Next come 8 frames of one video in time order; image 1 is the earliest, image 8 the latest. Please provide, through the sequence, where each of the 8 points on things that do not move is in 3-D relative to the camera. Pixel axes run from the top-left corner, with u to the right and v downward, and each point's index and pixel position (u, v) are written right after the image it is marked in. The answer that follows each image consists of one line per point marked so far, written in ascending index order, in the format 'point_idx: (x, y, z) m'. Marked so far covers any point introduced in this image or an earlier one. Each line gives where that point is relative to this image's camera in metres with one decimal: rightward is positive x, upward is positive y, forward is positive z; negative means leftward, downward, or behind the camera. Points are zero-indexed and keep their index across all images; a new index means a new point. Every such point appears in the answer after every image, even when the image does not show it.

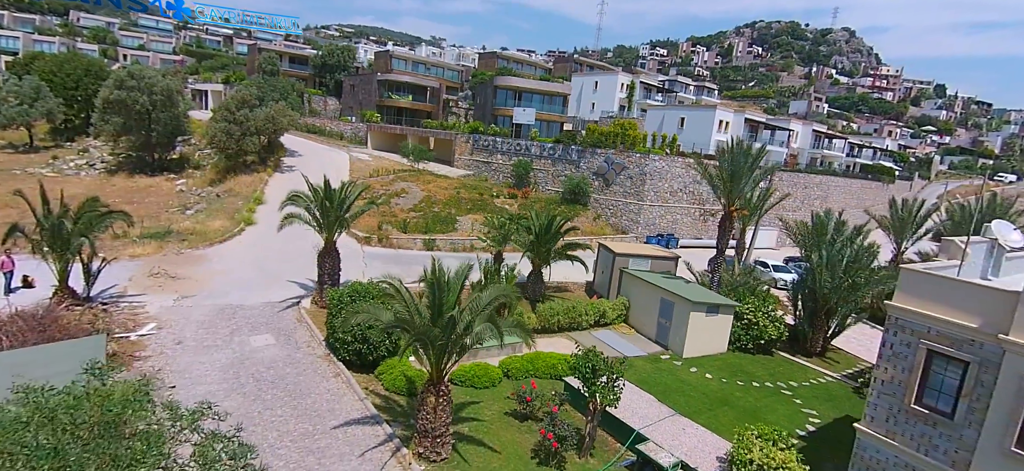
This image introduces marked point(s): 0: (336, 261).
0: (-6.1, -0.9, +17.7) m
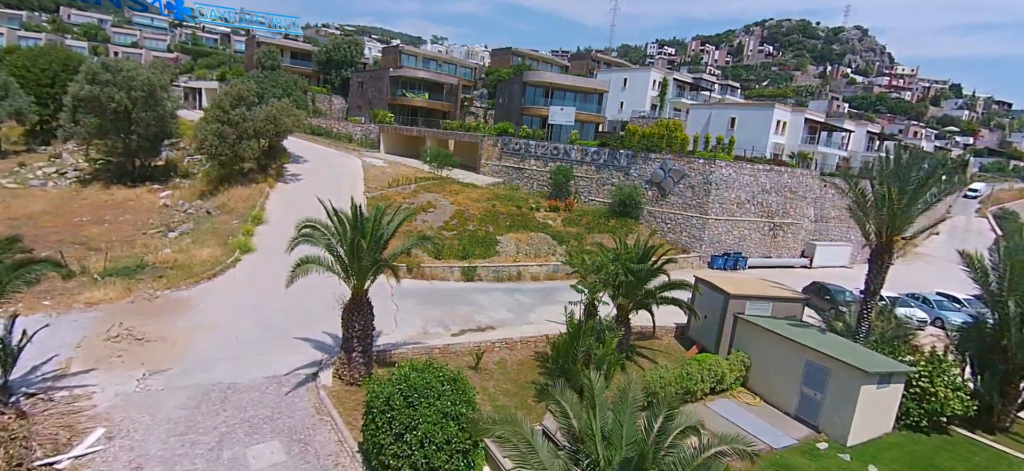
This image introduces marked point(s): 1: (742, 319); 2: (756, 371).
0: (-3.5, -2.0, +12.5) m
1: (+7.3, -2.7, +16.4) m
2: (+7.6, -4.2, +16.0) m
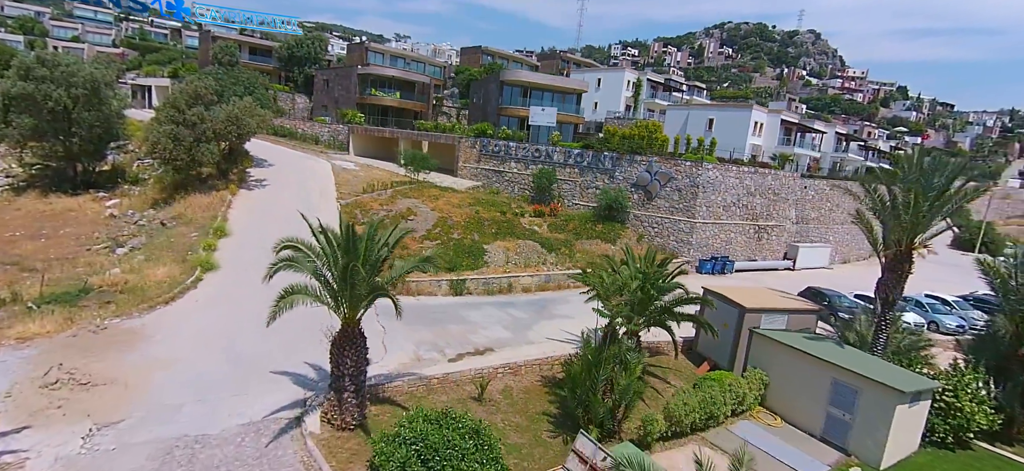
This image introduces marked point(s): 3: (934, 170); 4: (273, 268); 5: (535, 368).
0: (-3.1, -2.5, +10.8) m
1: (+7.4, -2.9, +15.5) m
2: (+7.7, -4.5, +15.1) m
3: (+11.9, +1.9, +14.7) m
4: (-4.6, -0.6, +9.9) m
5: (+0.7, -3.8, +14.8) m
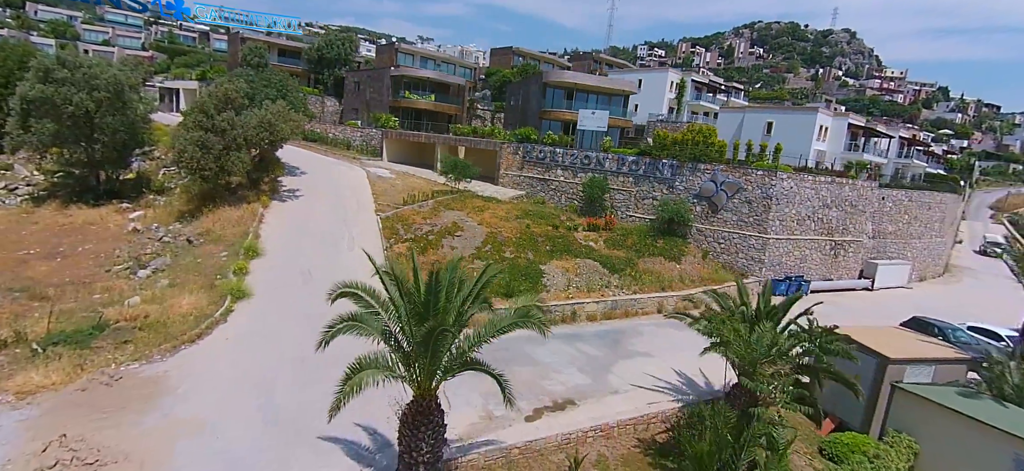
0: (-1.2, -3.2, +8.3) m
1: (+9.5, -3.8, +12.6) m
2: (+9.8, -5.3, +12.2) m
3: (+14.1, +1.0, +11.7) m
4: (-2.6, -1.3, +7.5) m
5: (+2.8, -4.6, +12.2) m
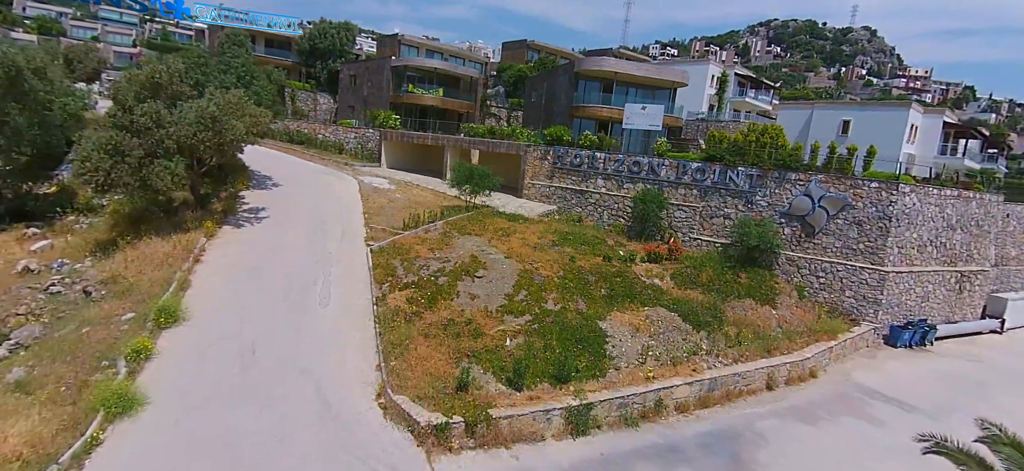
0: (+0.1, -4.4, +1.9) m
1: (+10.8, -5.0, +6.1) m
2: (+11.1, -6.5, +5.7) m
3: (+15.3, -0.2, +5.1) m
4: (-1.4, -2.5, +1.1) m
5: (+4.0, -5.8, +5.7) m
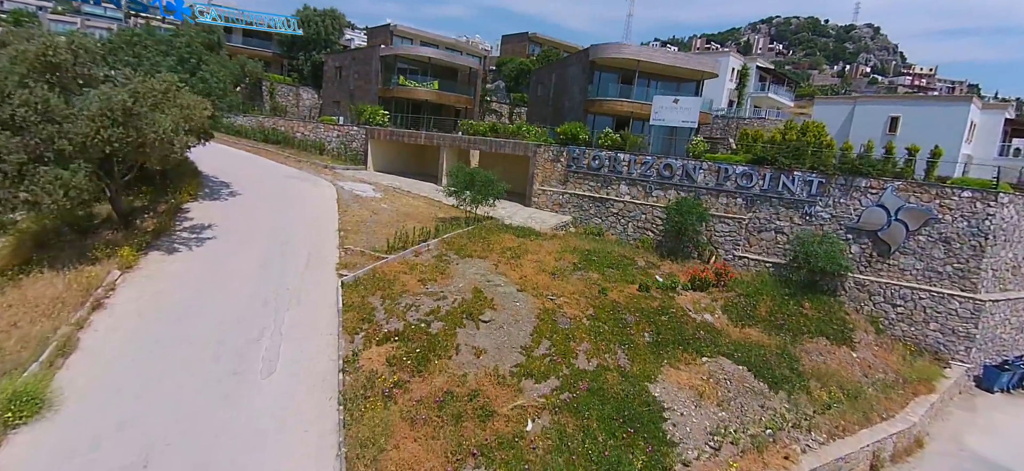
0: (+0.6, -5.1, -2.0) m
1: (+11.2, -5.7, +2.3) m
2: (+11.5, -7.2, +1.9) m
3: (+15.8, -0.9, +1.4) m
4: (-0.9, -3.3, -2.8) m
5: (+4.5, -6.5, +1.9) m
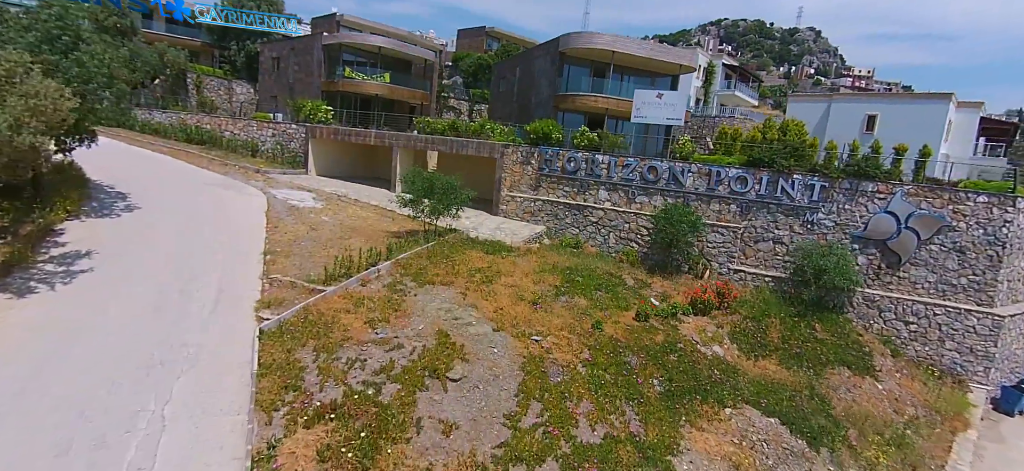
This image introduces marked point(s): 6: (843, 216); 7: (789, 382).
0: (+1.4, -5.6, -4.6) m
1: (+11.7, -6.0, +0.5) m
2: (+12.0, -7.6, +0.2) m
3: (+16.2, -1.2, 0.0) m
4: (-0.1, -3.8, -5.5) m
5: (+5.0, -6.9, -0.4) m
6: (+10.4, +0.6, +16.3) m
7: (+6.2, -3.3, +11.7) m
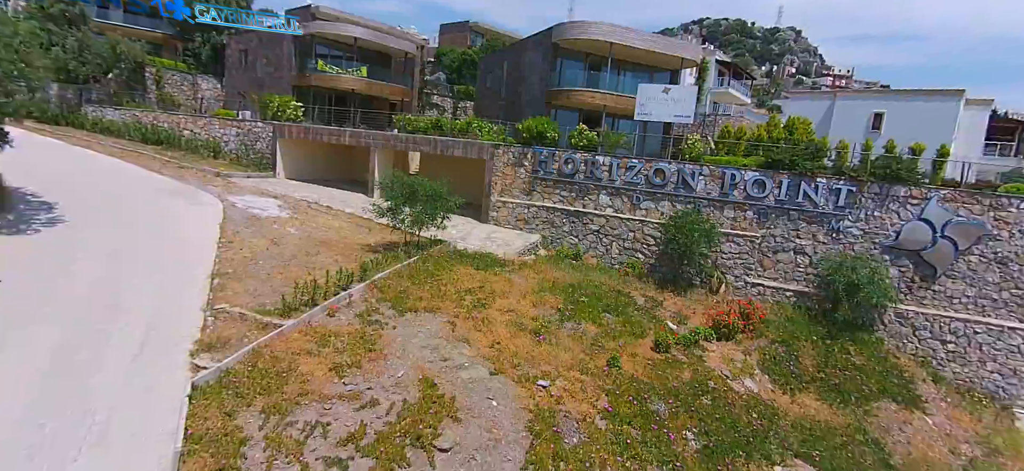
0: (+1.9, -6.0, -6.5) m
1: (+12.0, -6.3, -1.0) m
2: (+12.4, -7.9, -1.4) m
3: (+16.5, -1.4, -1.4) m
4: (+0.5, -4.2, -7.4) m
5: (+5.4, -7.3, -2.2) m
6: (+10.3, +0.4, +14.7) m
7: (+6.2, -3.6, +9.9) m
